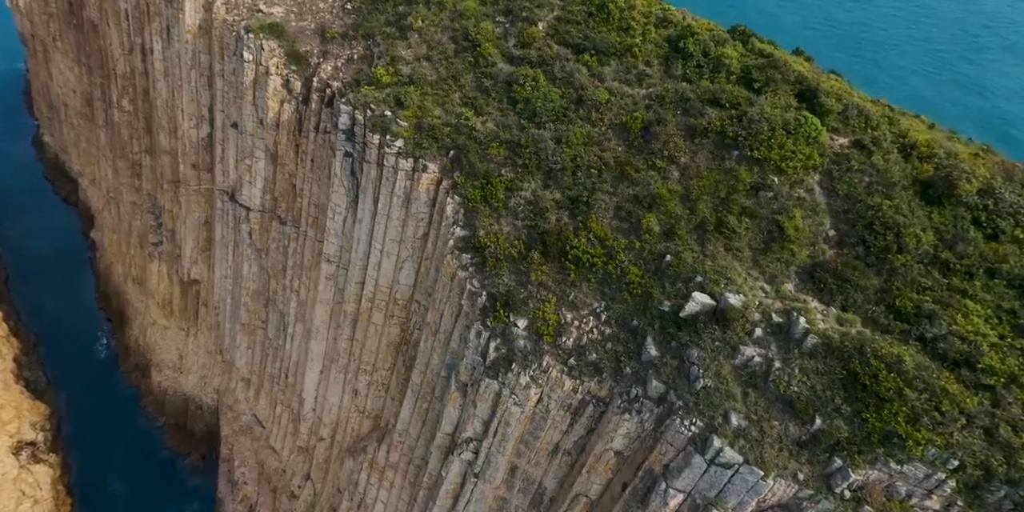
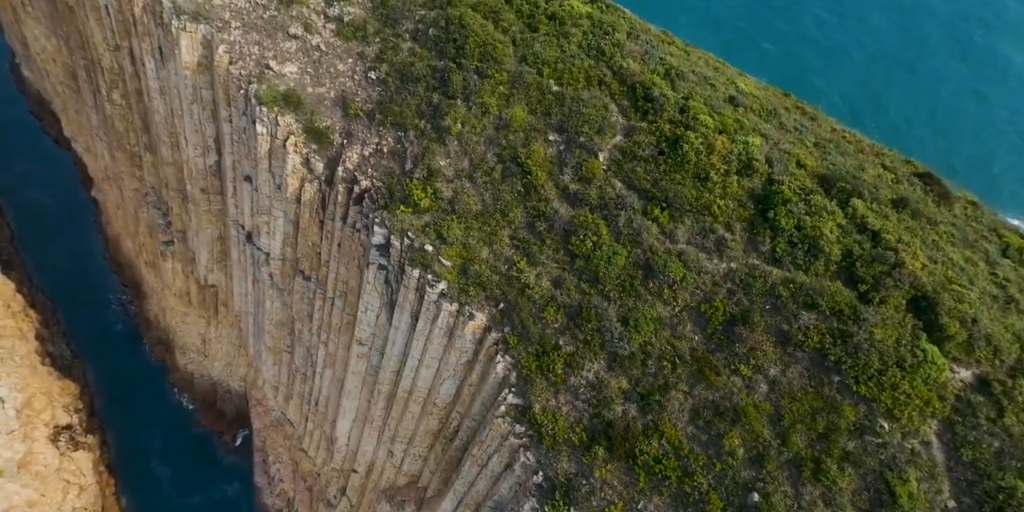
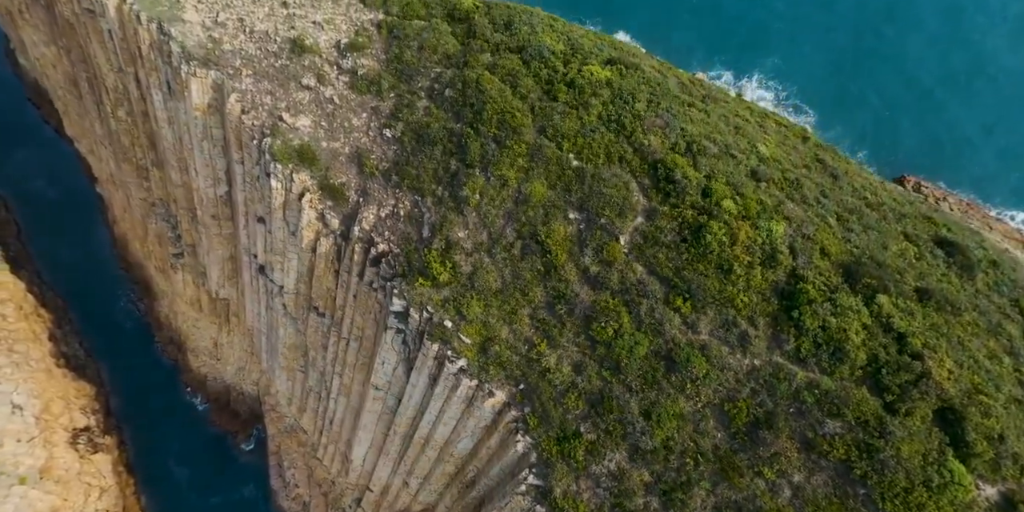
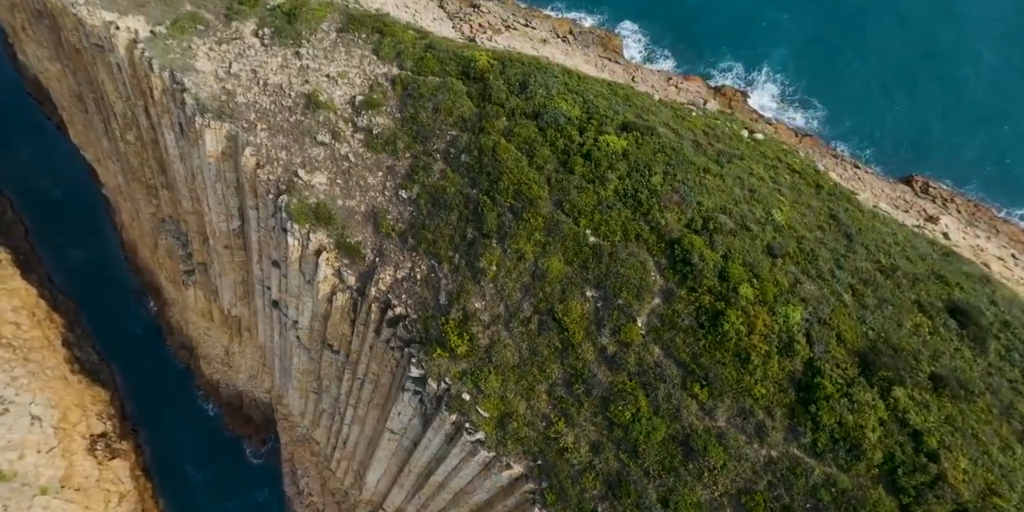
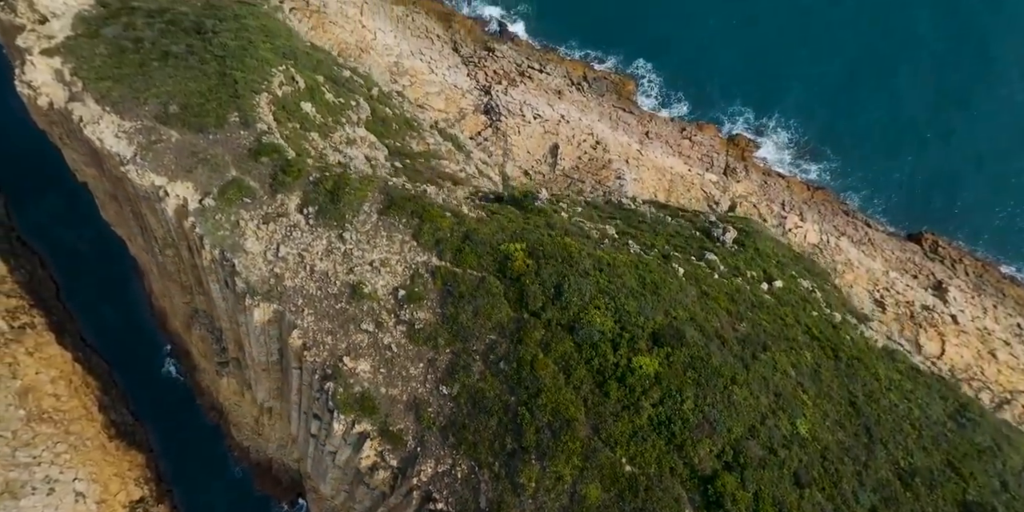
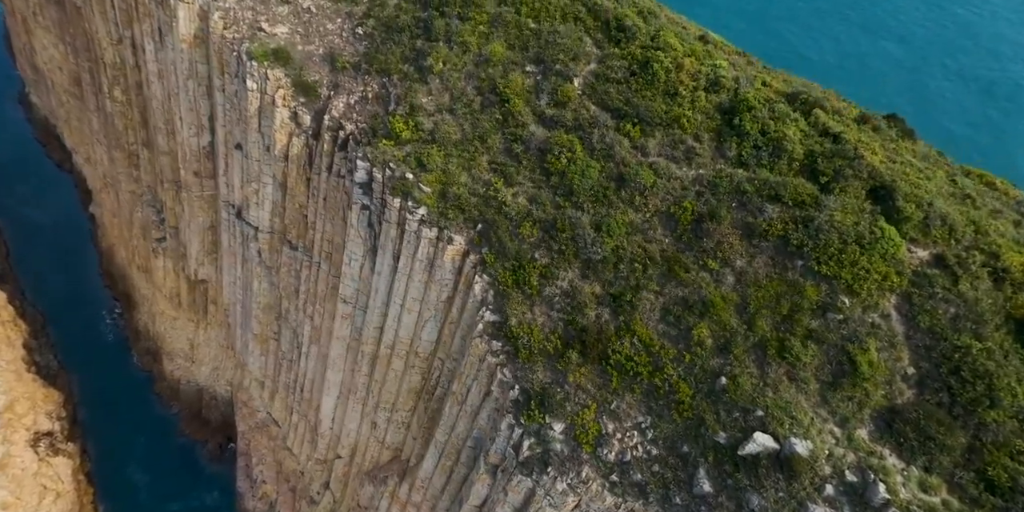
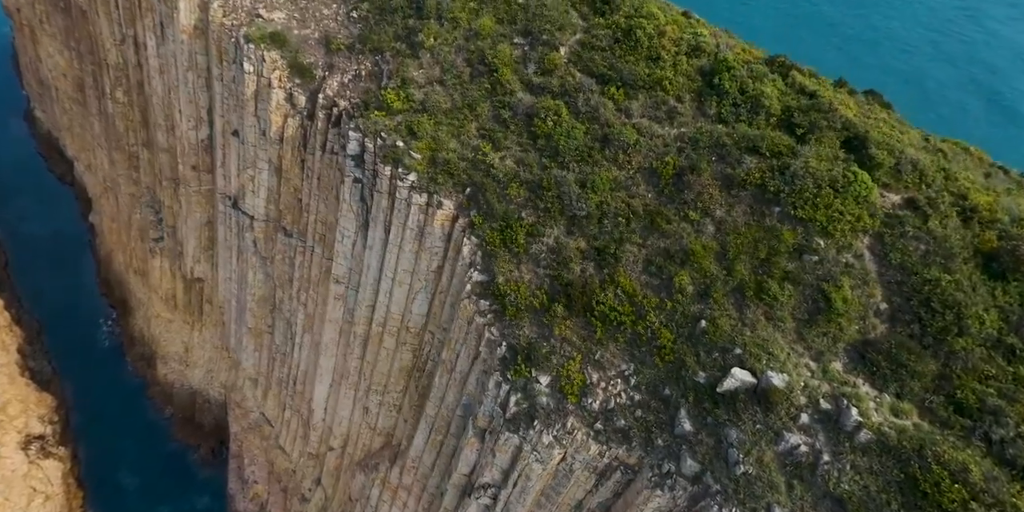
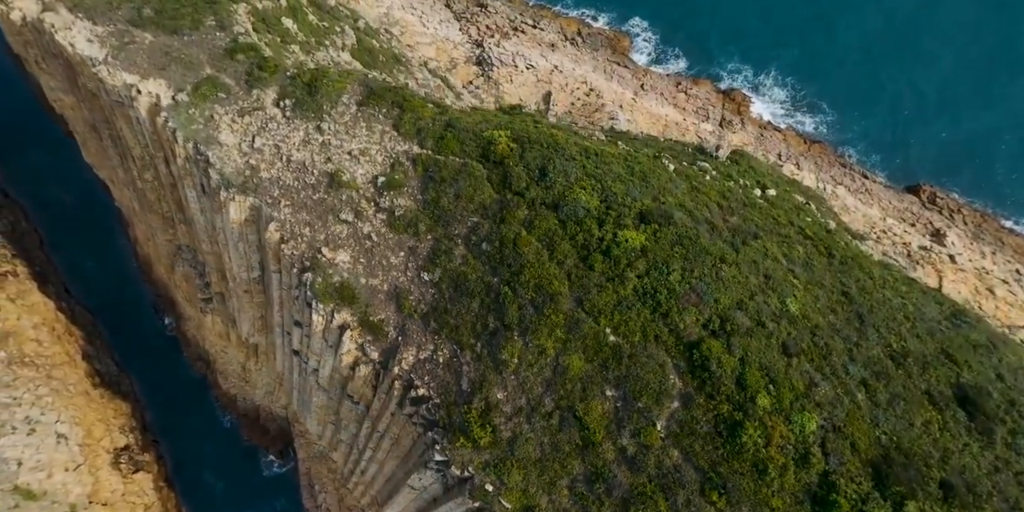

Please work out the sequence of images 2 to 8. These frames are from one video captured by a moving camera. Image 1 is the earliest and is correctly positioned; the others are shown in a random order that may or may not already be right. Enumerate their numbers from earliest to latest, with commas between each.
7, 6, 2, 3, 4, 8, 5
